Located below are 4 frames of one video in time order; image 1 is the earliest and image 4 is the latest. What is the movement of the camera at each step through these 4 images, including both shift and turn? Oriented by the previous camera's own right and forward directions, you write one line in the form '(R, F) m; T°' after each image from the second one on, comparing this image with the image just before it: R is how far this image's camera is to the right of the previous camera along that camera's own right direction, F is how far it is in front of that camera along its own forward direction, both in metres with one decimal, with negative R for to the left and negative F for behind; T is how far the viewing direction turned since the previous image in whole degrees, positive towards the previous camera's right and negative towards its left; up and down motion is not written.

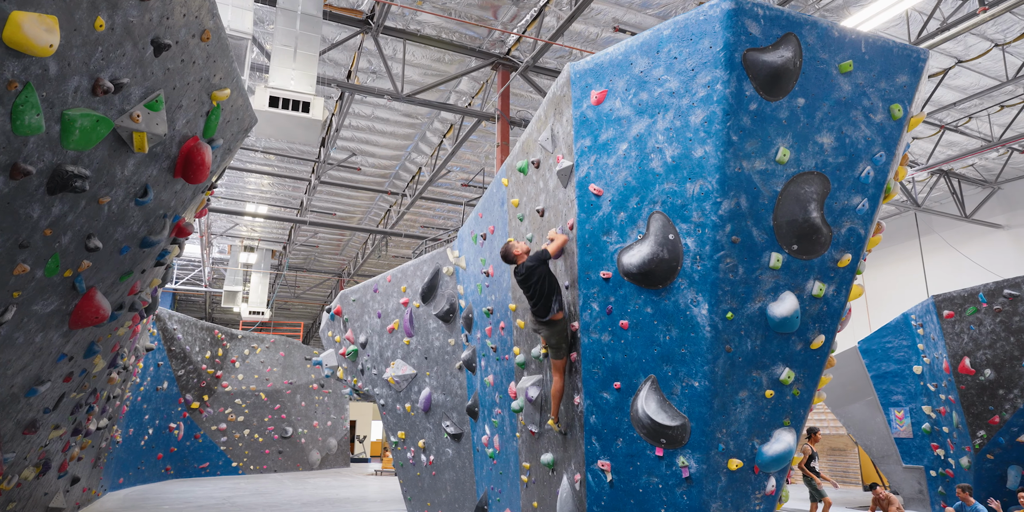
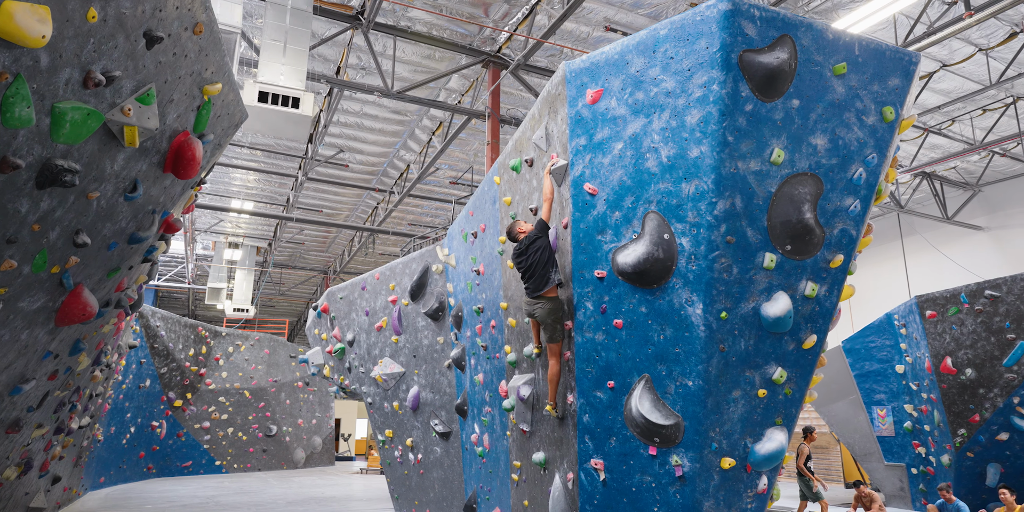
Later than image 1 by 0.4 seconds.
(-0.1, 0.0) m; +1°
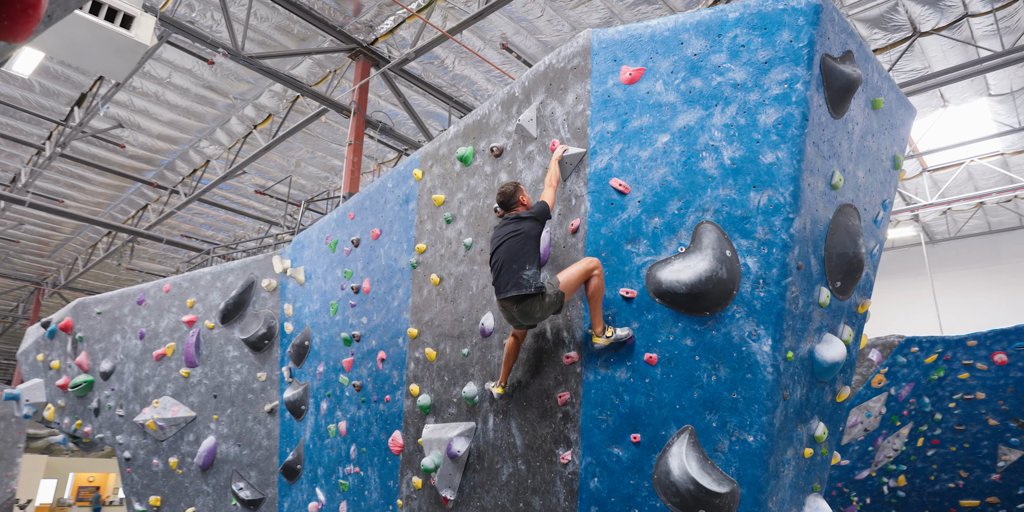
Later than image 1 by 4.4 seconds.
(-1.1, +1.2) m; +22°
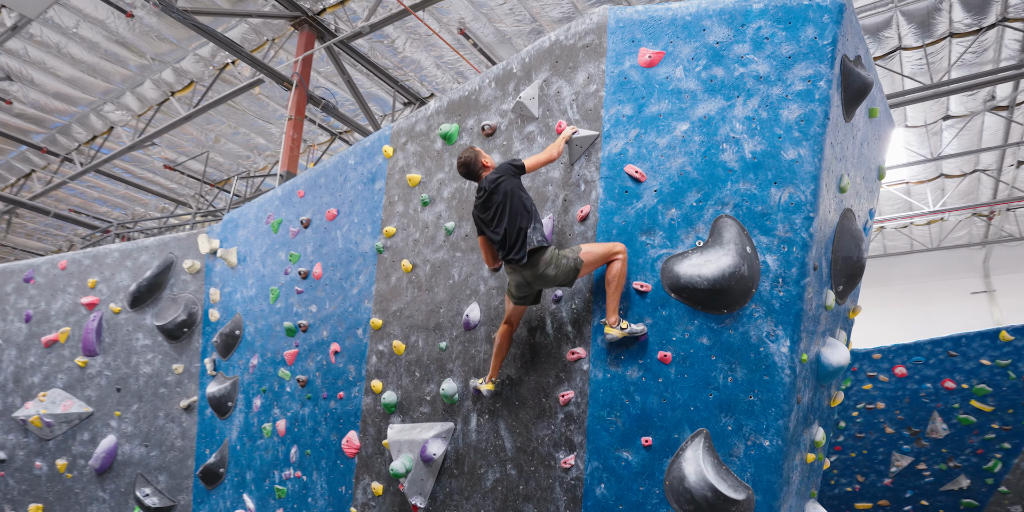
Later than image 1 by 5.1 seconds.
(-0.4, +0.3) m; +9°
